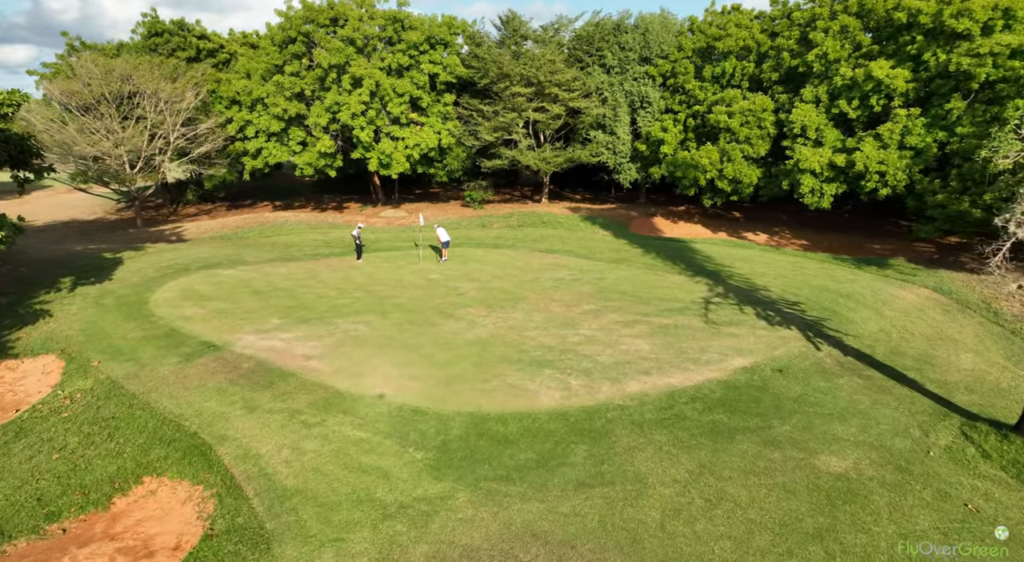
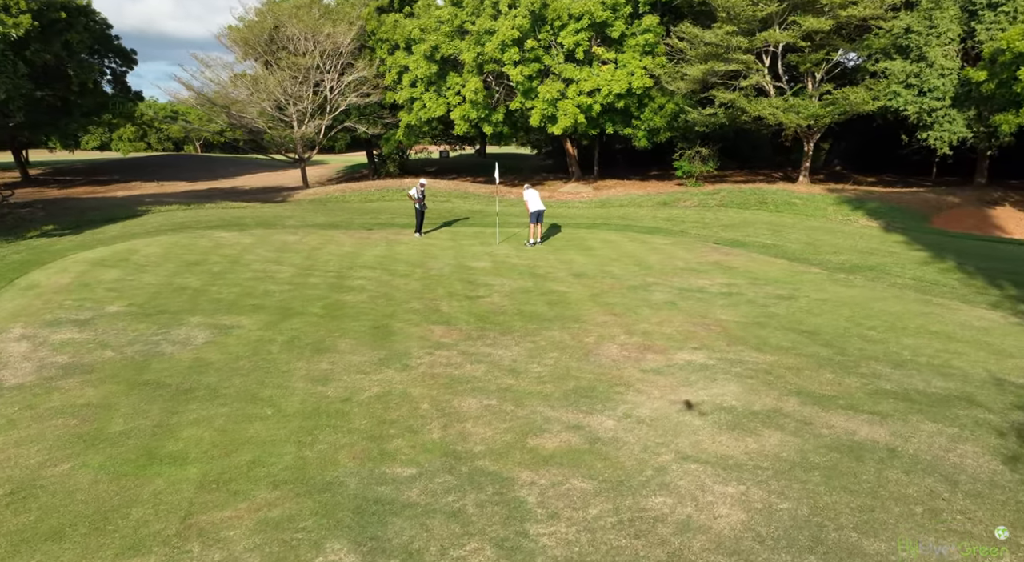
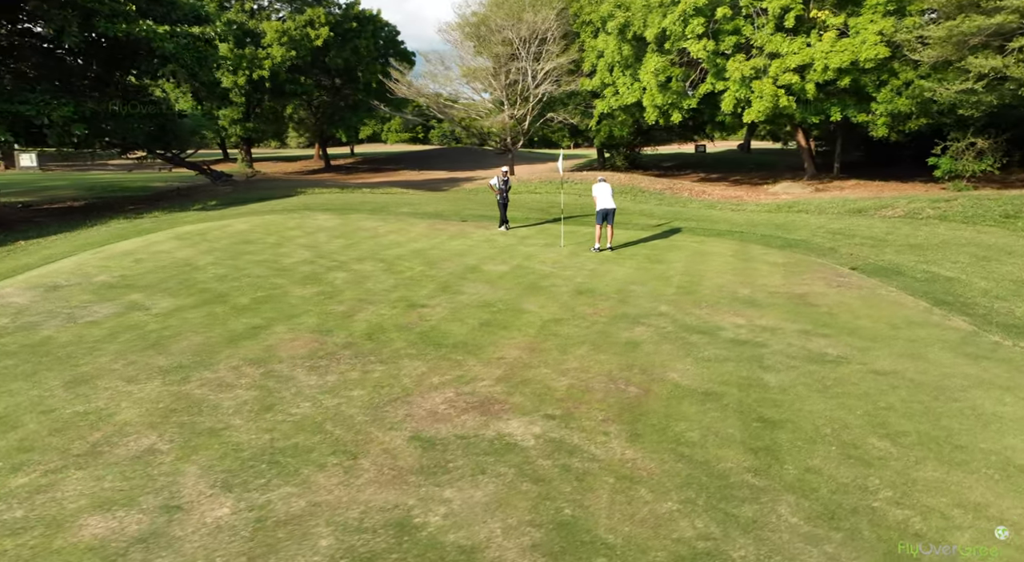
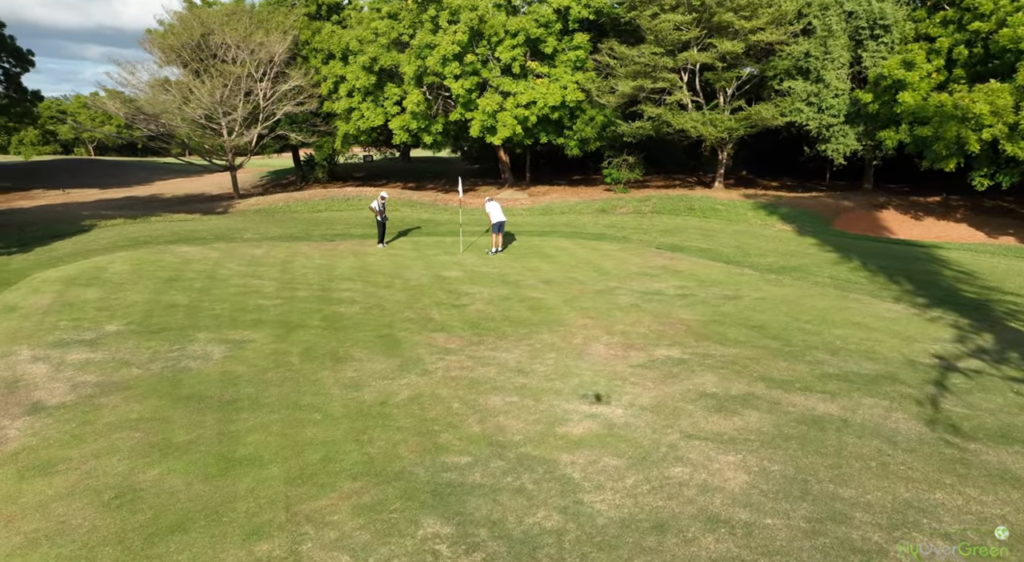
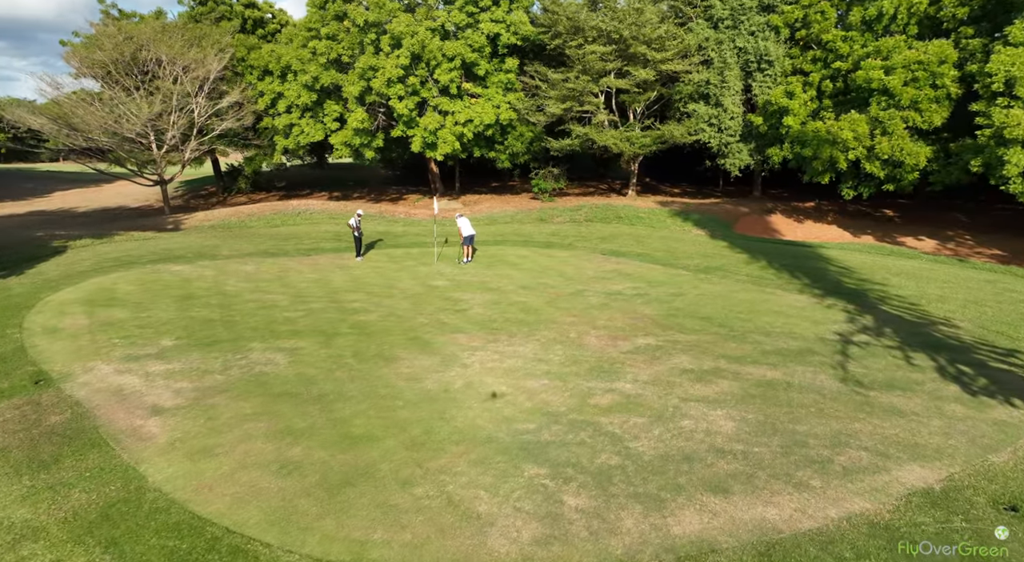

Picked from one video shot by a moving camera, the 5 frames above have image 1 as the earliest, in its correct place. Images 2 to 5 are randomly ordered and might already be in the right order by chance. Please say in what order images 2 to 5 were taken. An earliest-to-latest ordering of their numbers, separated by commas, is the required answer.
5, 4, 2, 3
